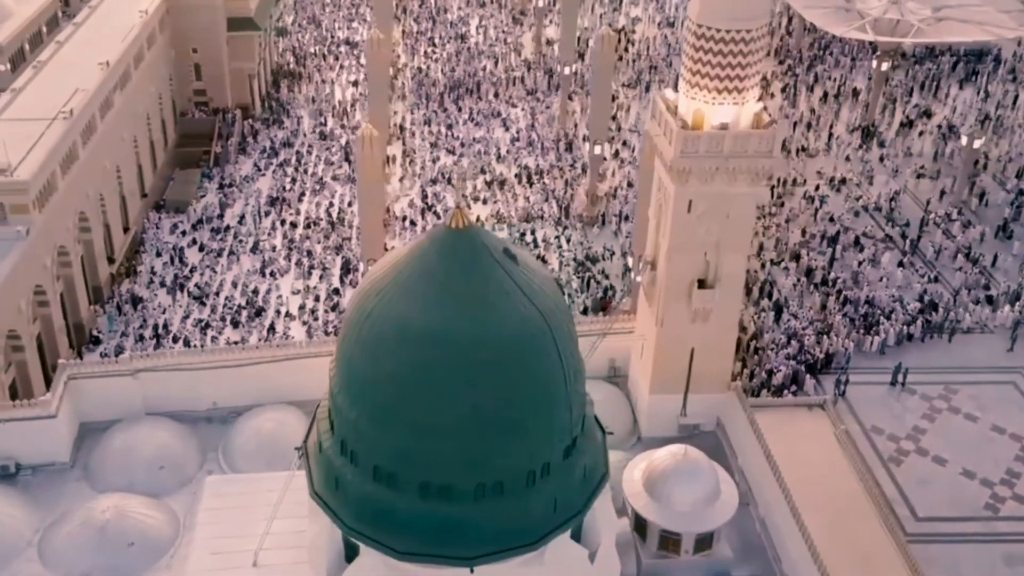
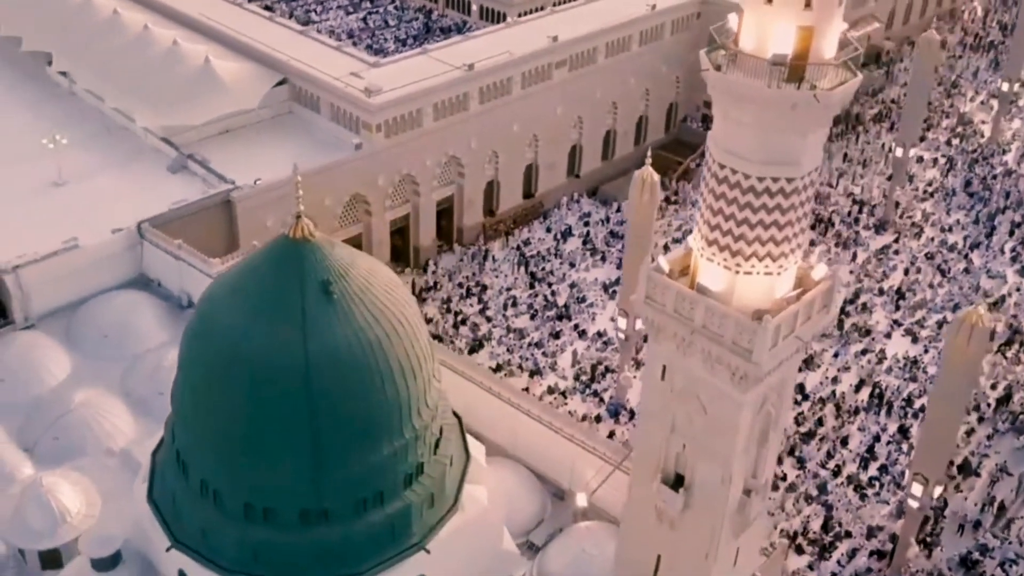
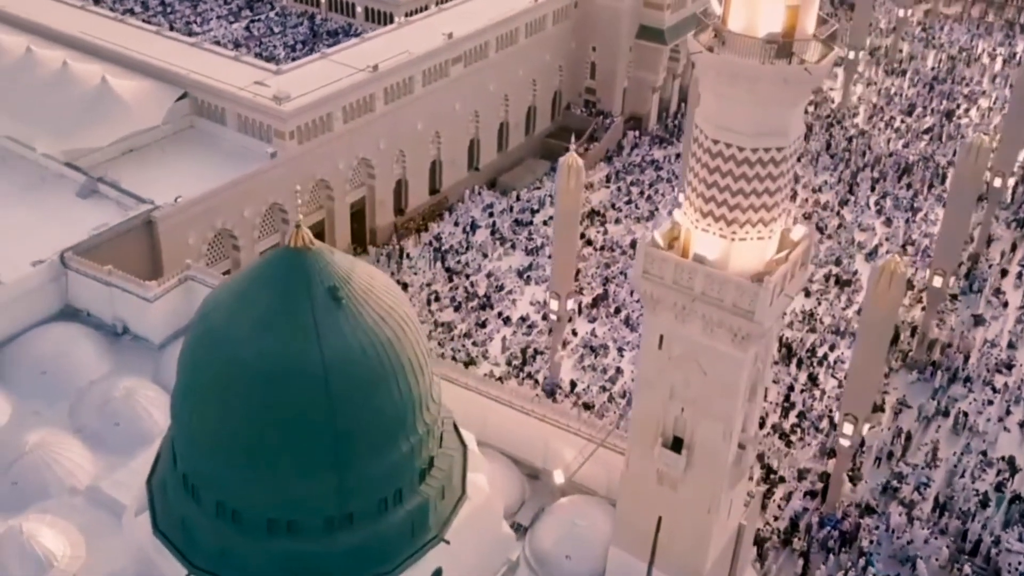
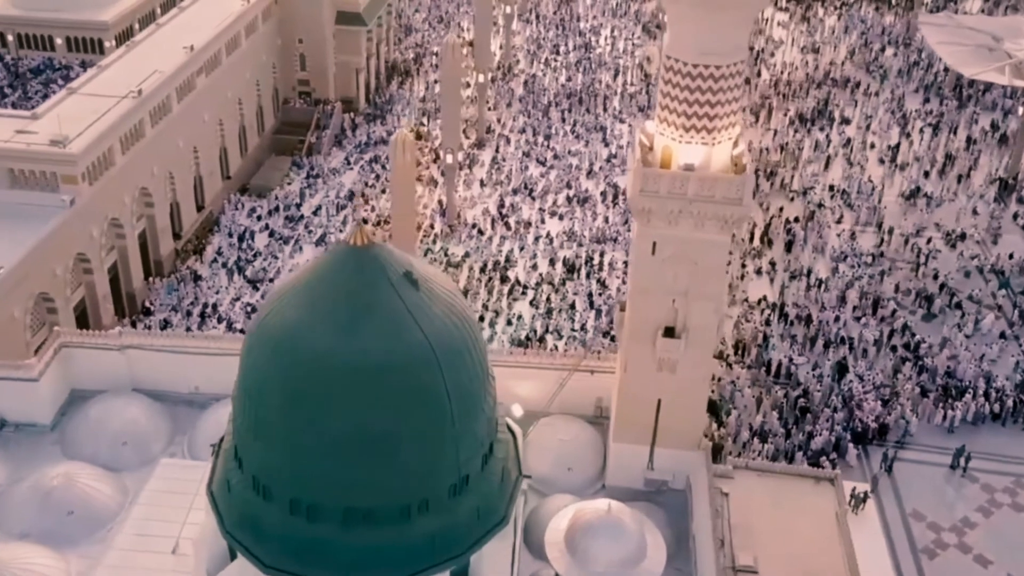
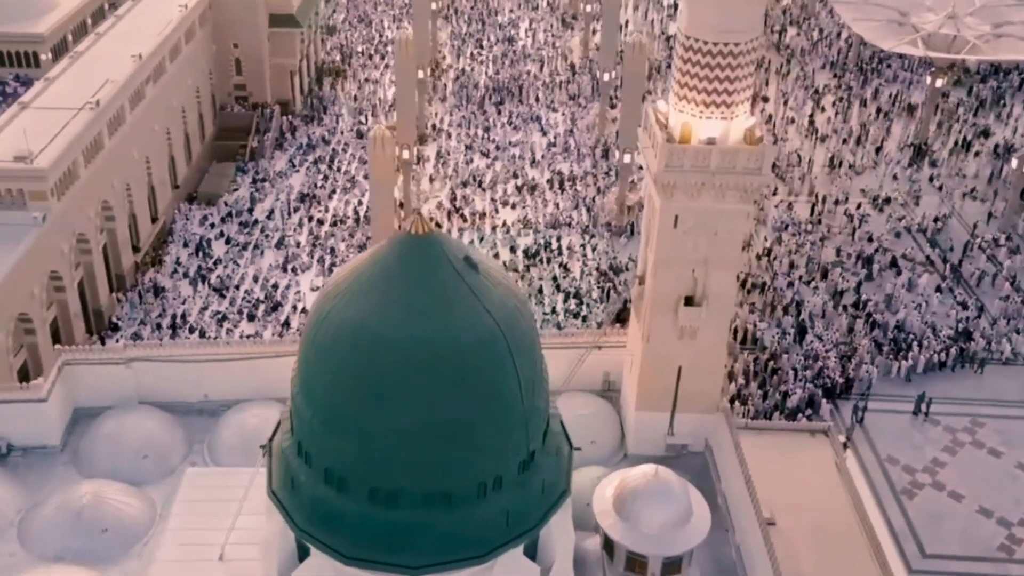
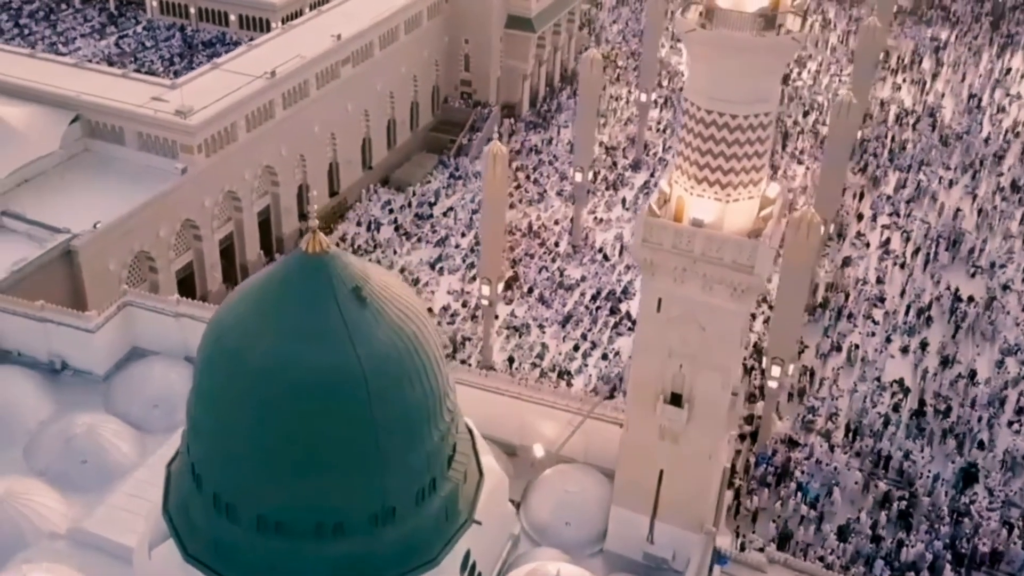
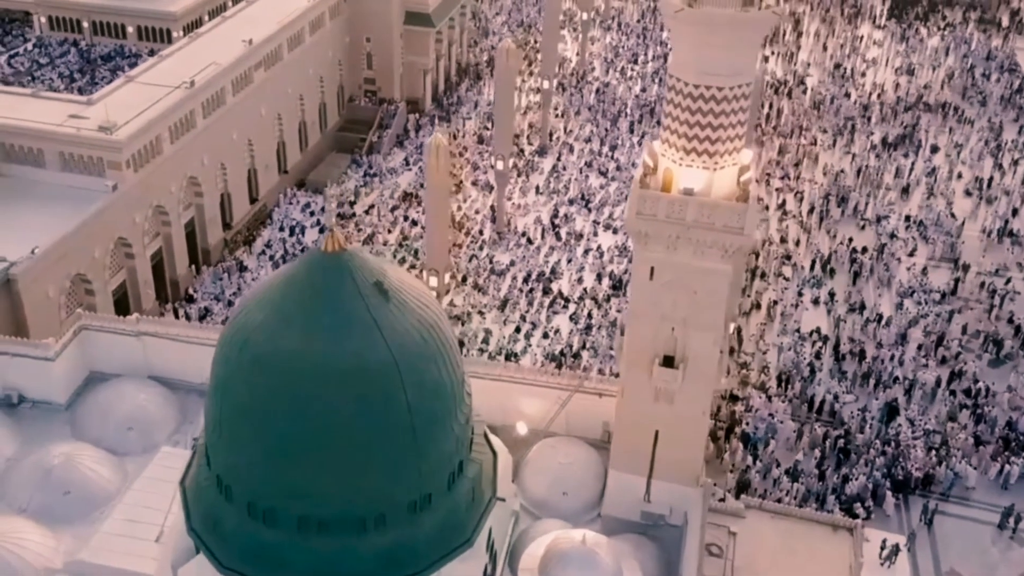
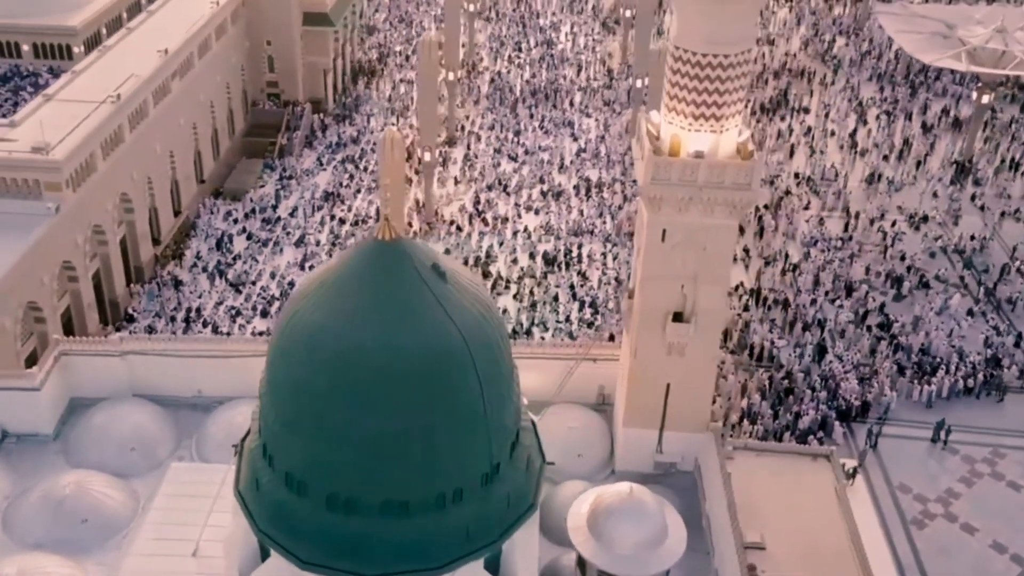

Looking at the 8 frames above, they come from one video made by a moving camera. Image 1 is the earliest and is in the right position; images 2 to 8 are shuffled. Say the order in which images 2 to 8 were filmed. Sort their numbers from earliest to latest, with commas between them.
5, 8, 4, 7, 6, 3, 2
